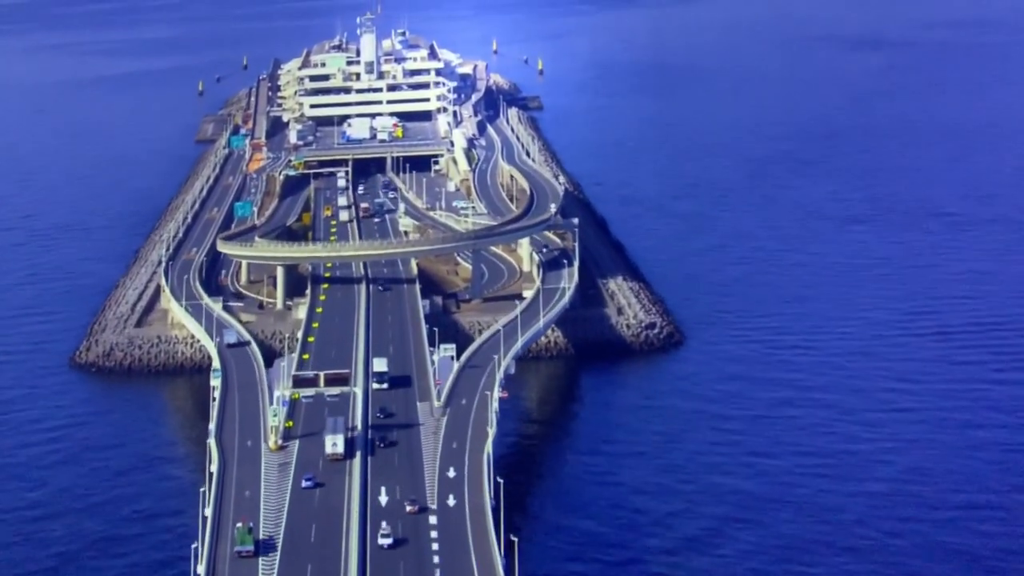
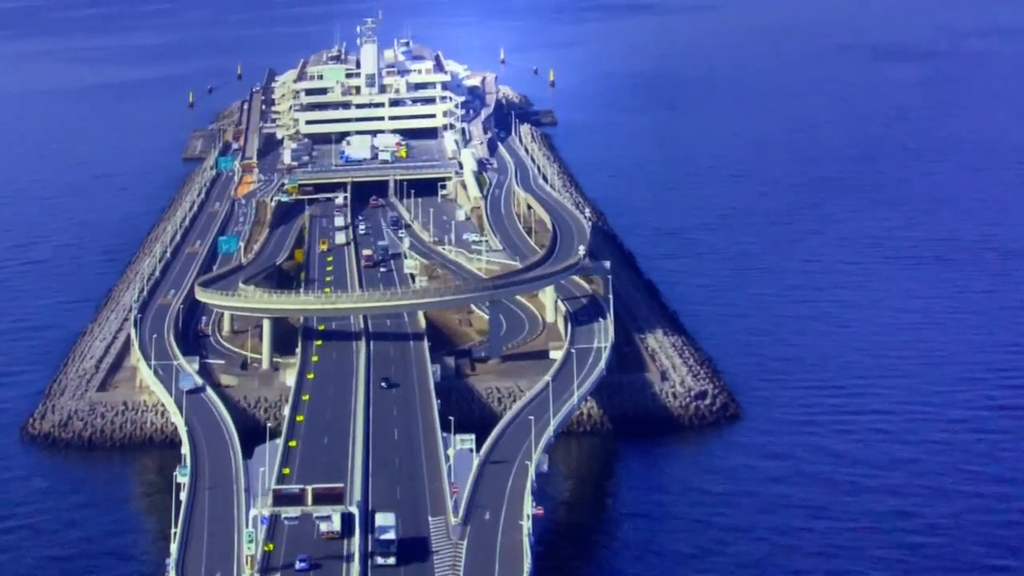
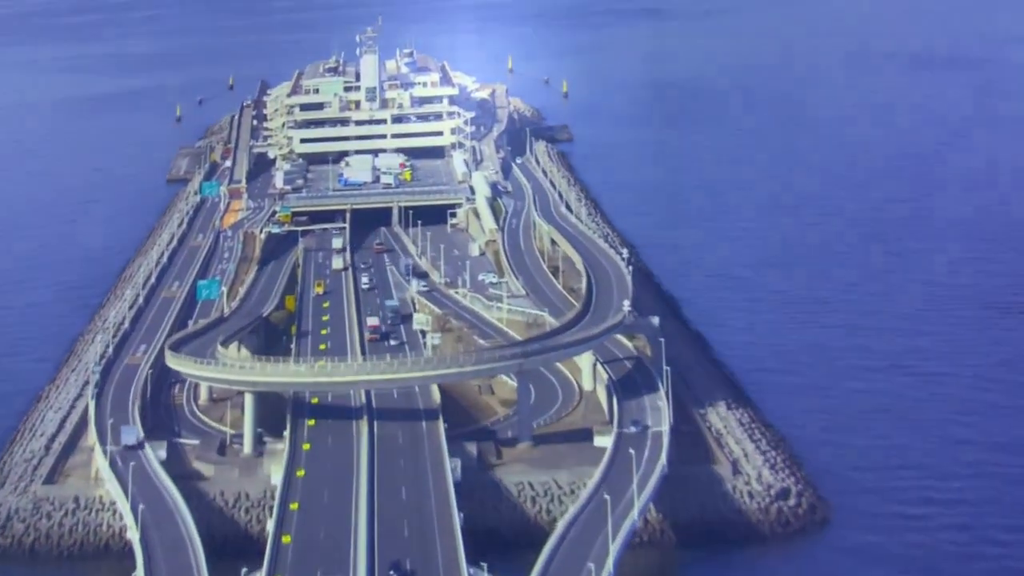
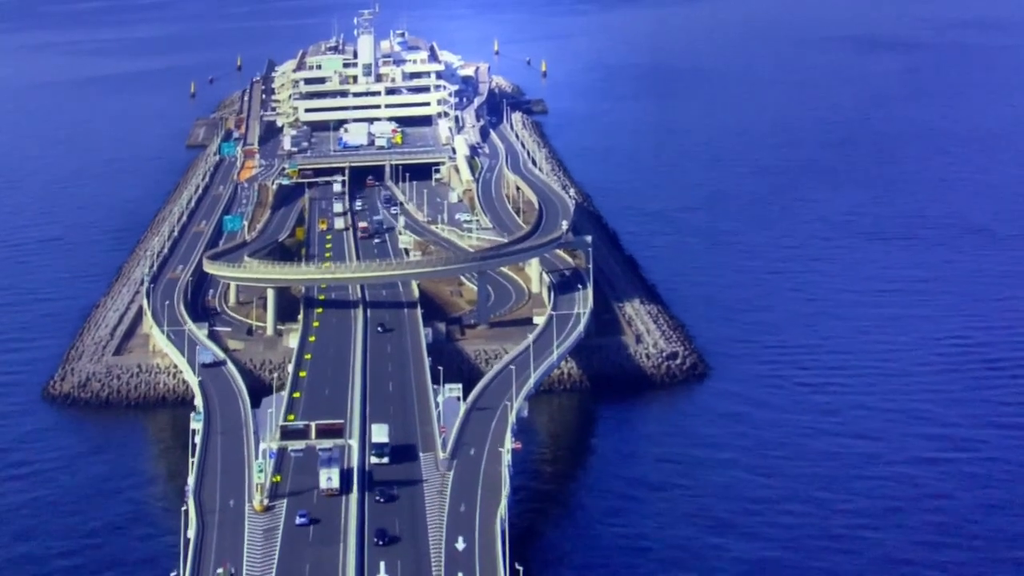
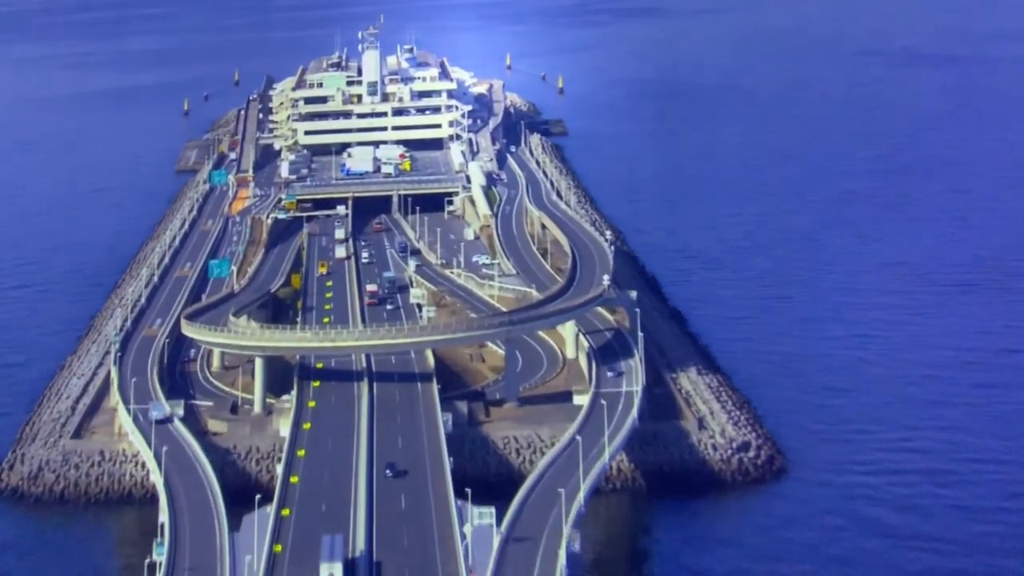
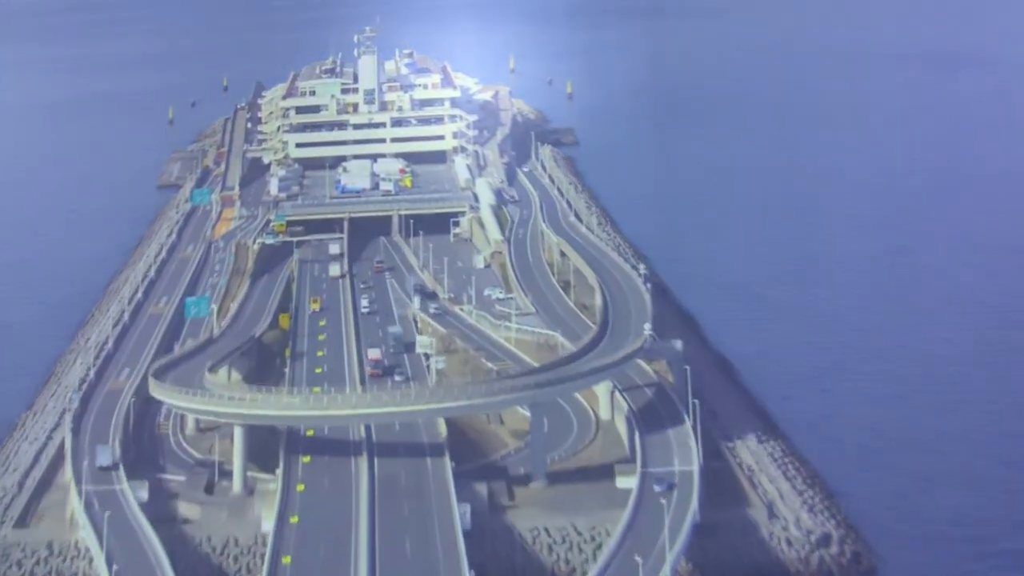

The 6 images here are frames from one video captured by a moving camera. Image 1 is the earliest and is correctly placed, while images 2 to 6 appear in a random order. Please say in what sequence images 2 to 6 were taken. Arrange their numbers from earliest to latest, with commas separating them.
4, 2, 5, 3, 6
